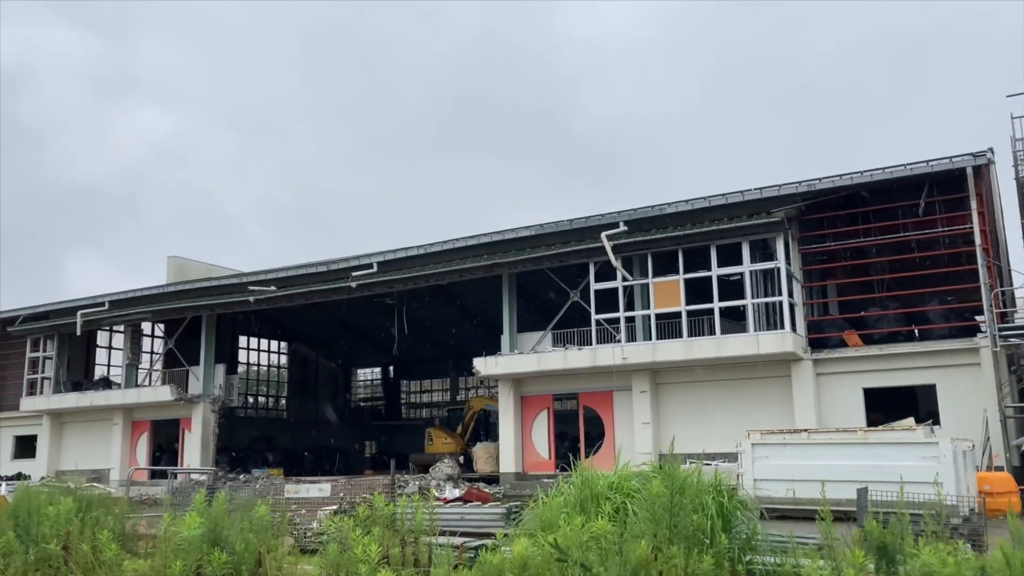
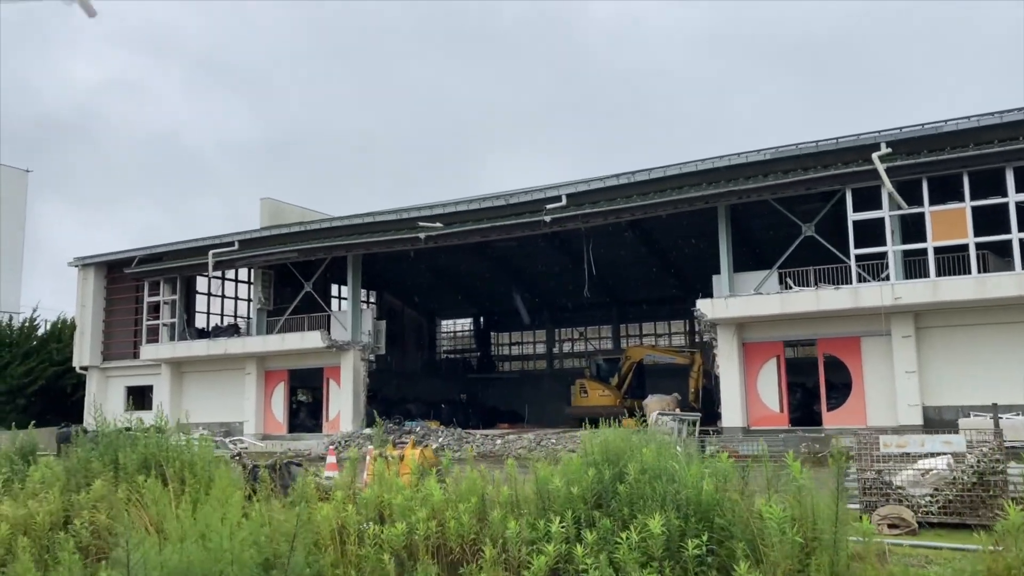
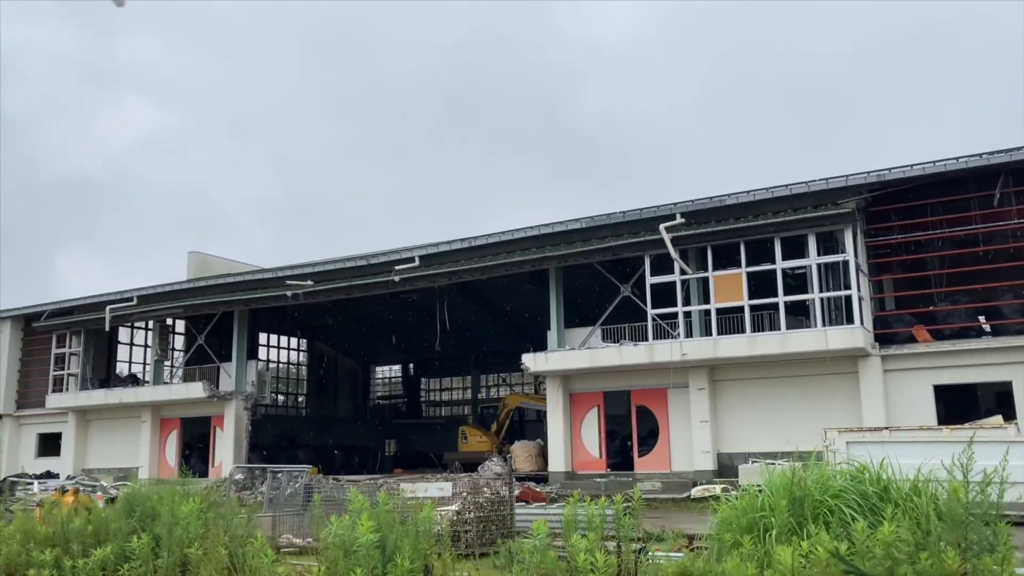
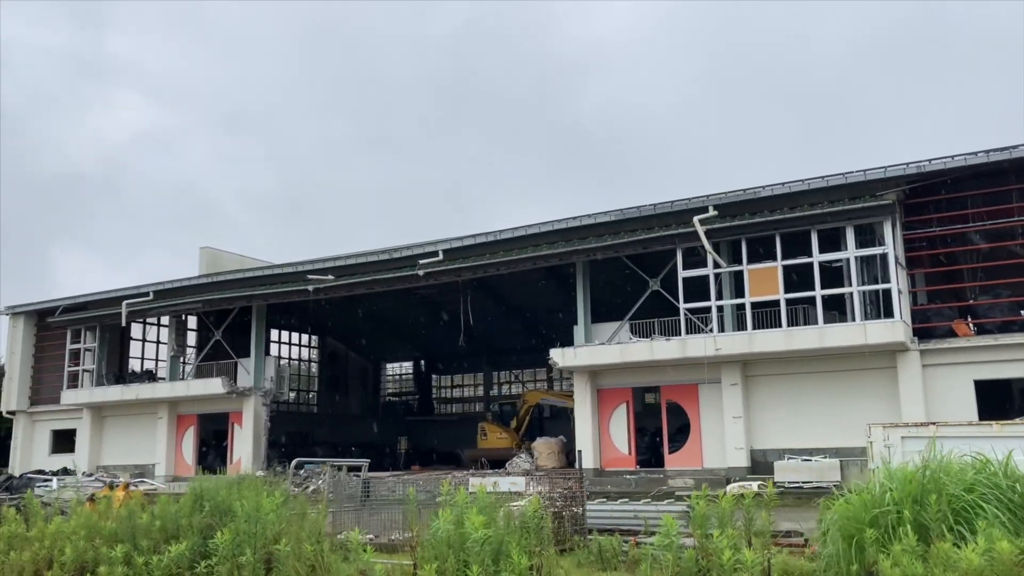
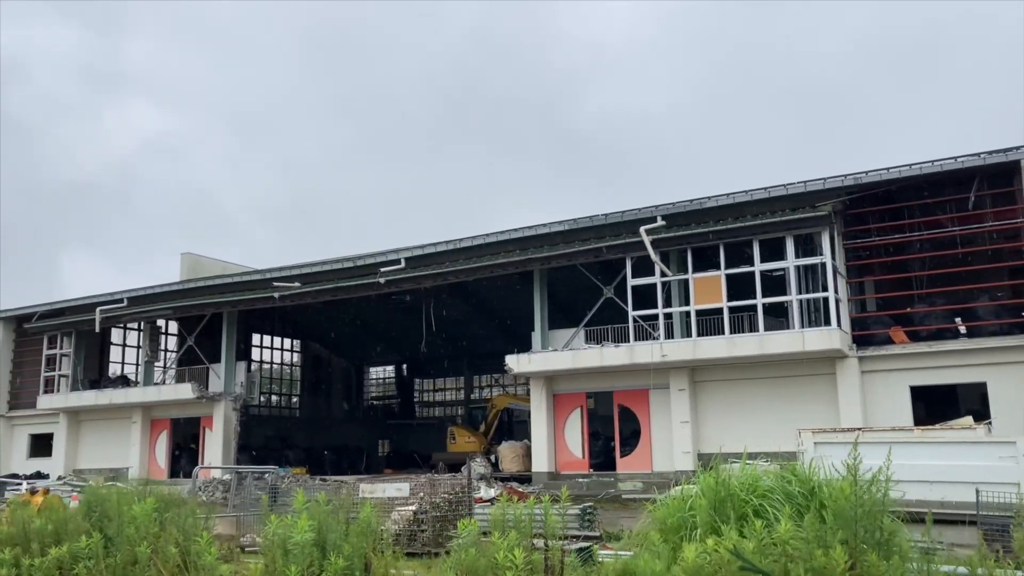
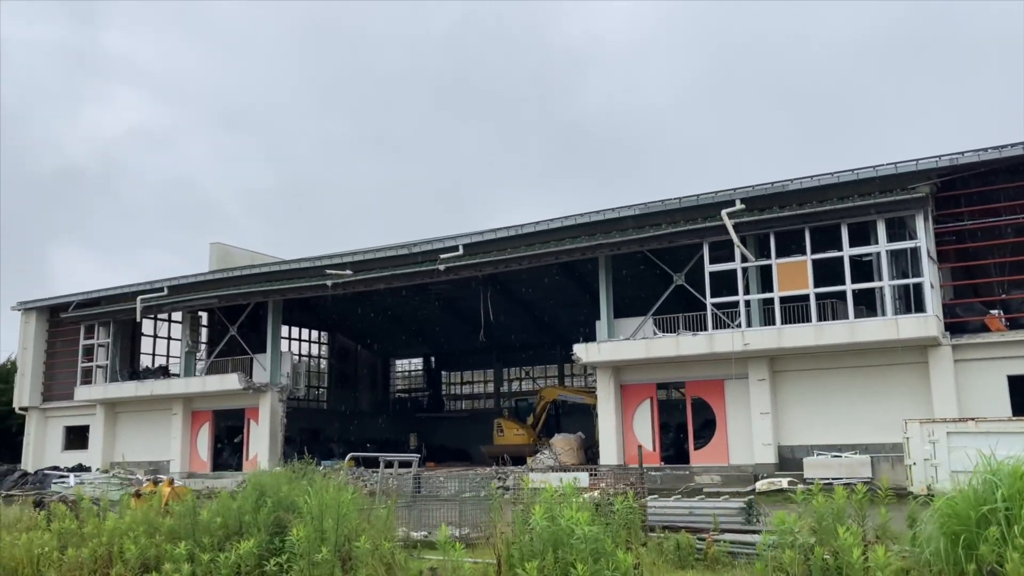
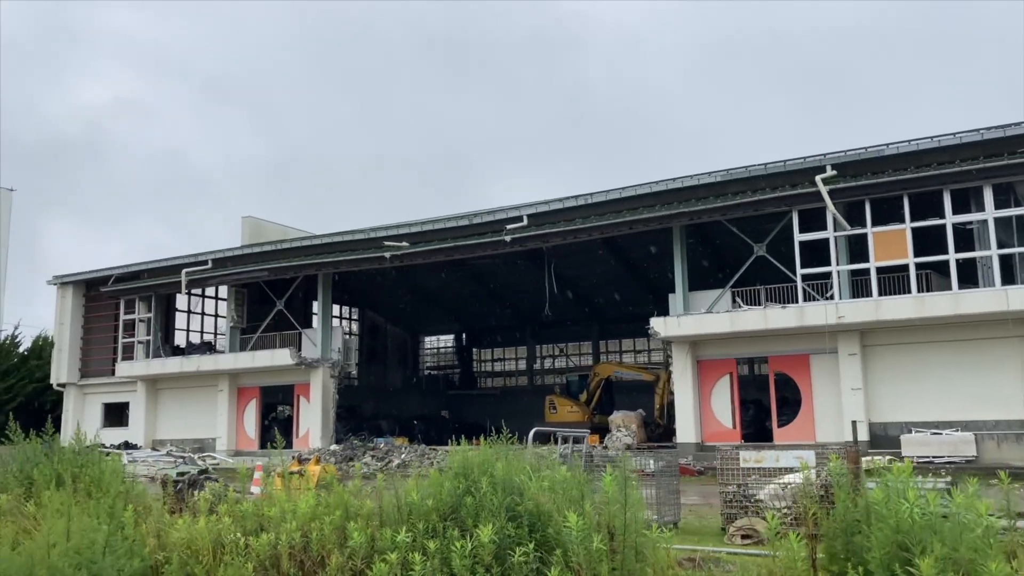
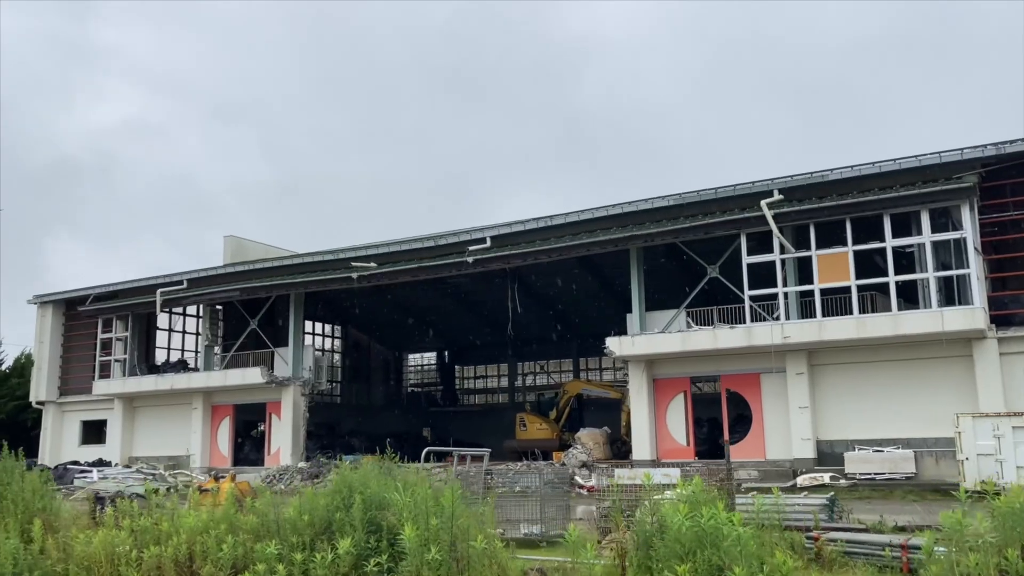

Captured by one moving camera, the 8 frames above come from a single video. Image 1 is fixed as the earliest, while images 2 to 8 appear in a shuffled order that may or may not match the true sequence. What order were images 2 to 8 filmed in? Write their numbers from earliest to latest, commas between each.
5, 3, 4, 6, 8, 7, 2
